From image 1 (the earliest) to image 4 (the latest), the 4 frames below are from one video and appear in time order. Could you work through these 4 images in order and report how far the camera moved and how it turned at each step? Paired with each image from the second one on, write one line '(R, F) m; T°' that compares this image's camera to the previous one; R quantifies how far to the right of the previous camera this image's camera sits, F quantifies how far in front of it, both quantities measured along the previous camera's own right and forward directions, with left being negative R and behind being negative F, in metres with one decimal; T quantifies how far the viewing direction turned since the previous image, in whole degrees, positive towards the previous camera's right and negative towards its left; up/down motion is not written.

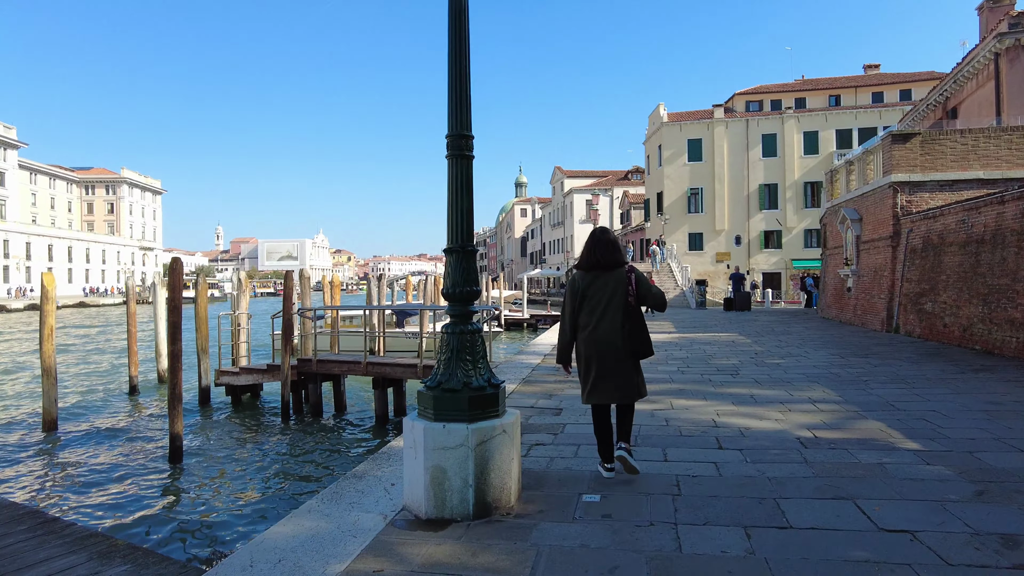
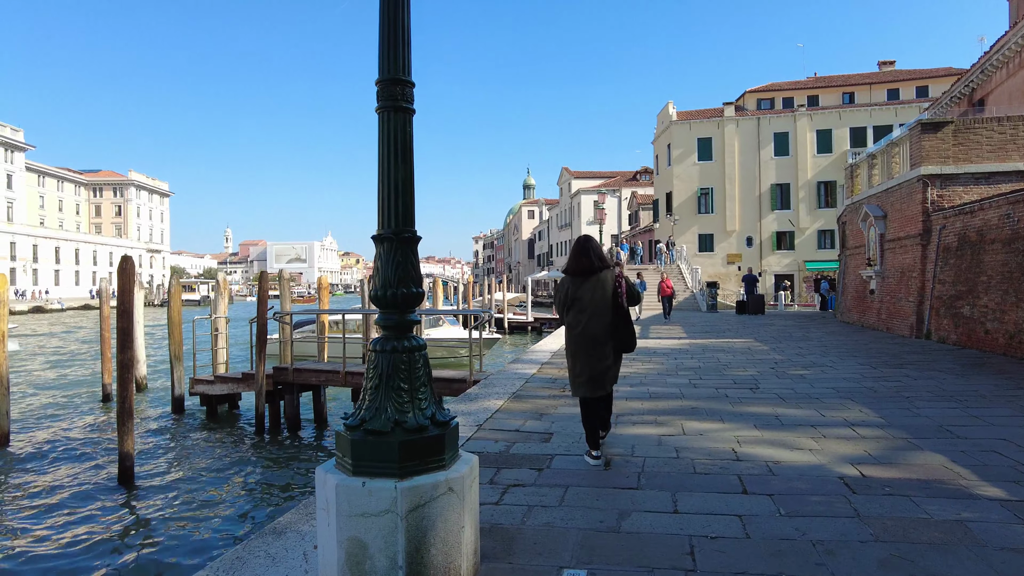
(+0.3, +1.1) m; -1°
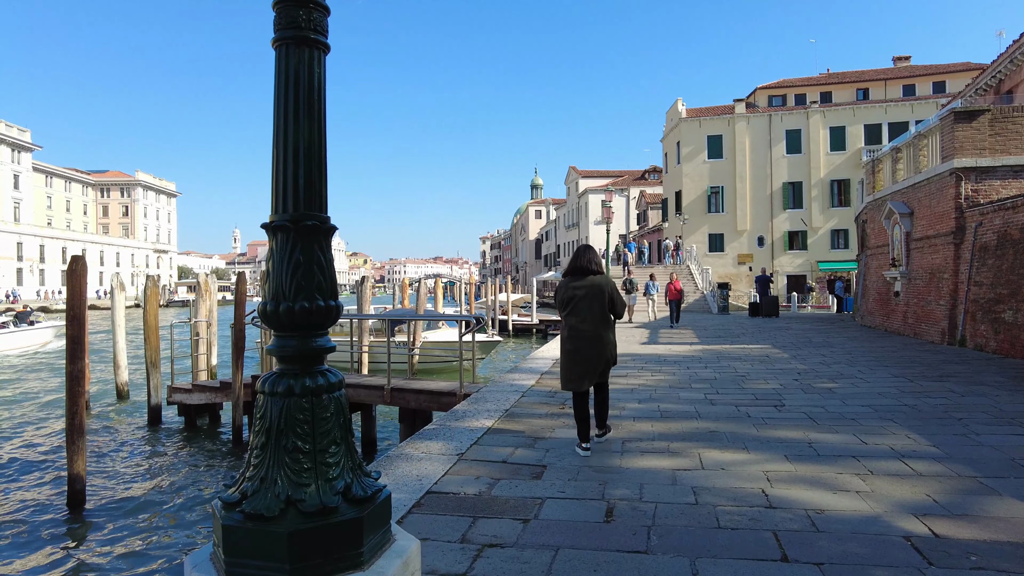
(+0.2, +0.9) m; -1°
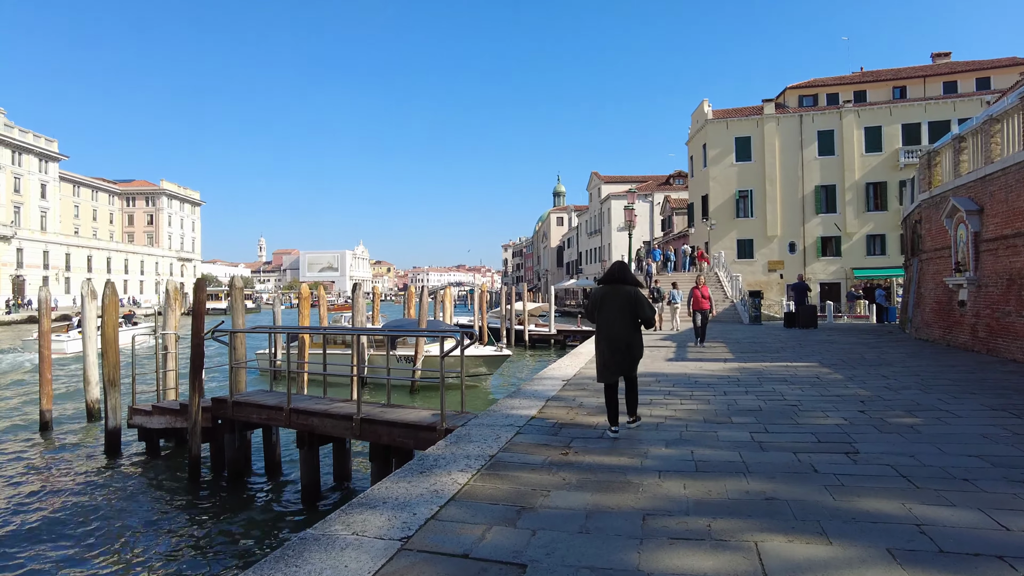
(+0.3, +1.7) m; -2°
